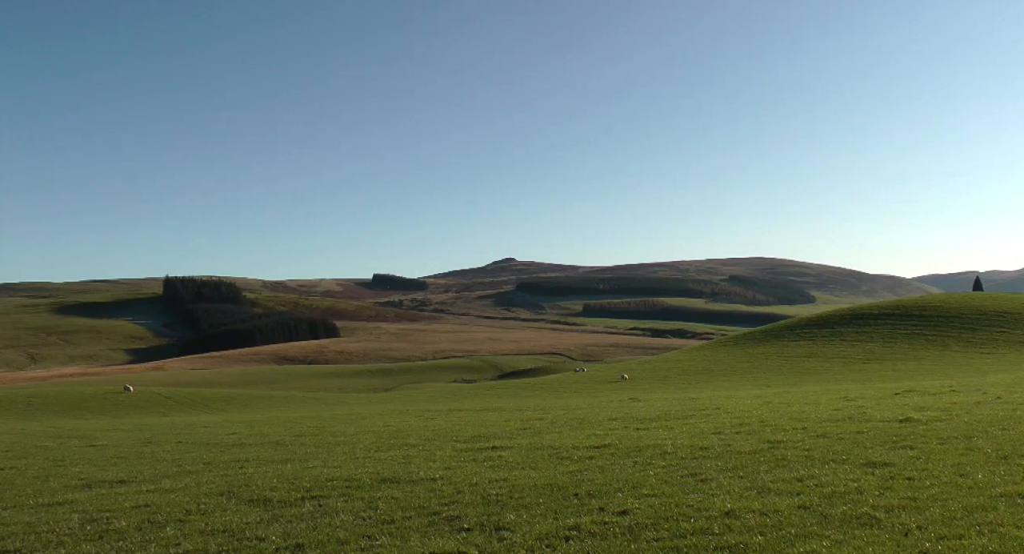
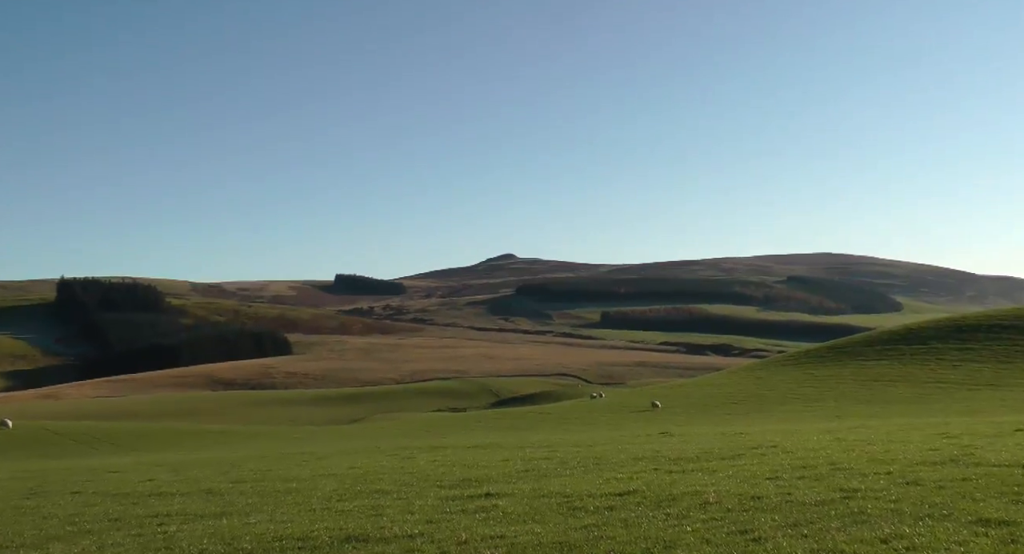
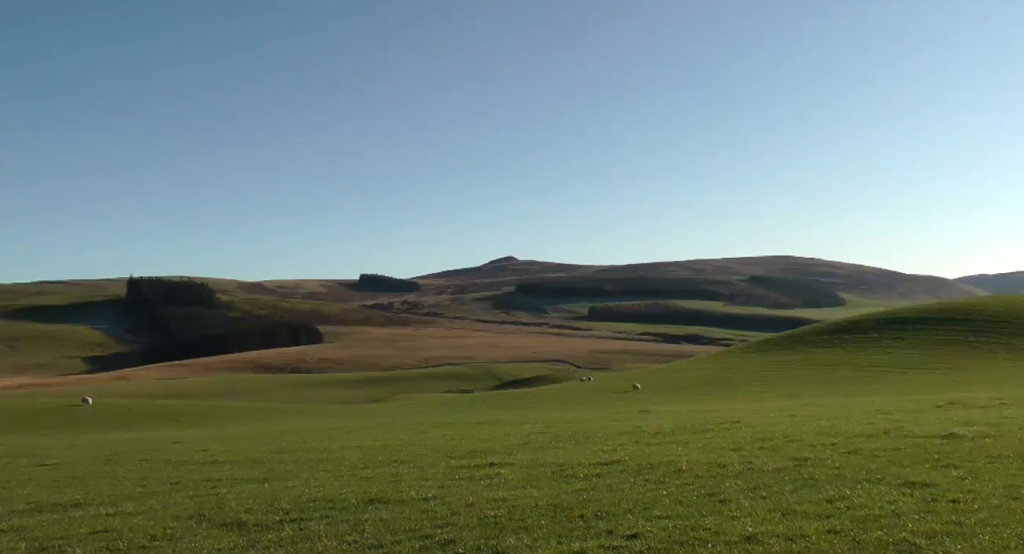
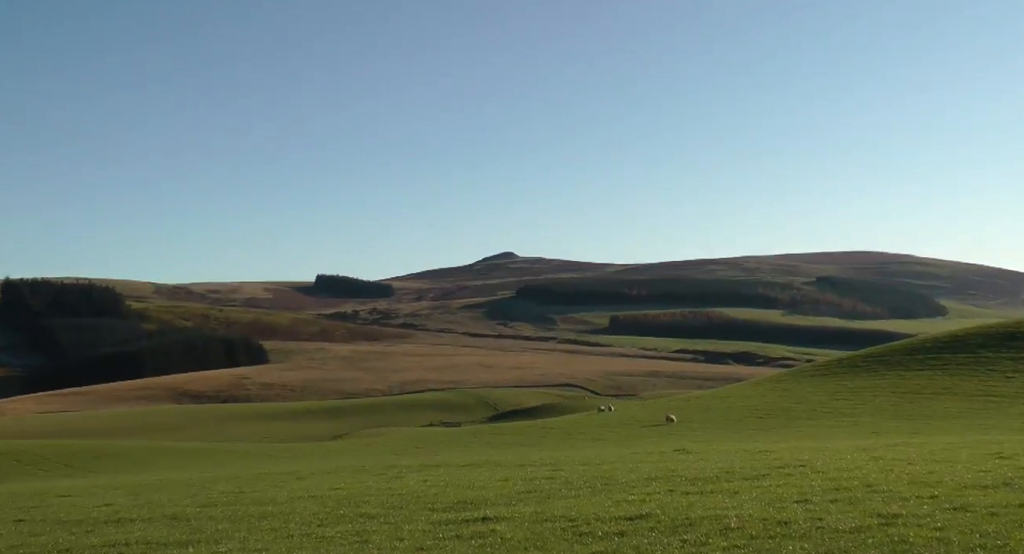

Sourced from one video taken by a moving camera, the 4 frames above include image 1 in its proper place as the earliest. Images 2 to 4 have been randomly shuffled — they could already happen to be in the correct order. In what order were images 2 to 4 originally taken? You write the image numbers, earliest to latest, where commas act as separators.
3, 2, 4
